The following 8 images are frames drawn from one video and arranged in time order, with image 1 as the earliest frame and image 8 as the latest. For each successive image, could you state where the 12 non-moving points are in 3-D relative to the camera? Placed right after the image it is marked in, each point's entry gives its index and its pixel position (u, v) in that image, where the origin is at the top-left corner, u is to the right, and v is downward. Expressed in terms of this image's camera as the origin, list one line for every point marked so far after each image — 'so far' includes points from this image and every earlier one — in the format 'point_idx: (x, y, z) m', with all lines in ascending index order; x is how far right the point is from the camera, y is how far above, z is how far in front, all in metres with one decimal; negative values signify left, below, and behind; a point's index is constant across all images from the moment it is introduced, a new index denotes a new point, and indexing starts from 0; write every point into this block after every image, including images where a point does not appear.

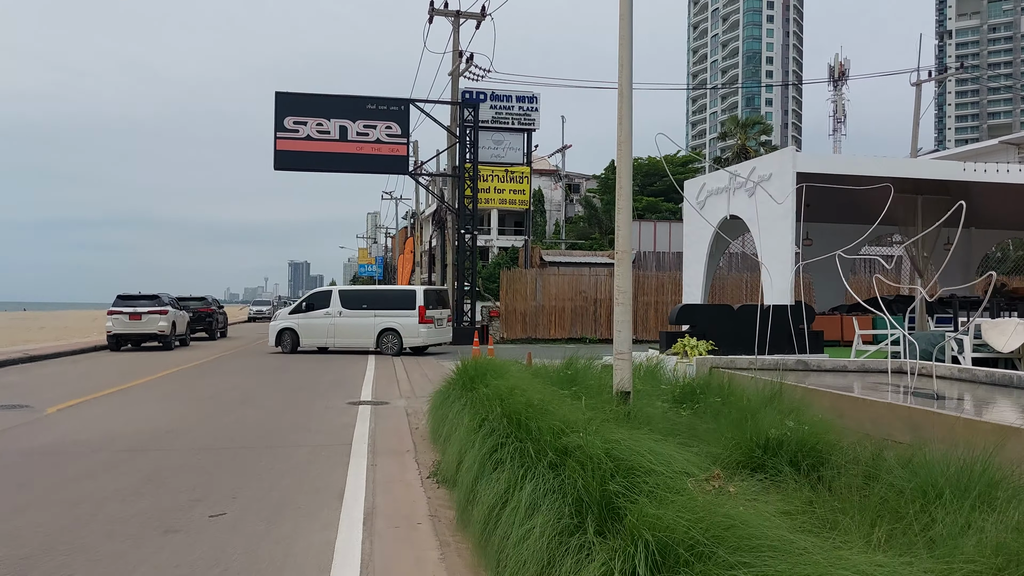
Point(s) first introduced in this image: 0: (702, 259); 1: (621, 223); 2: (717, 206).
0: (+4.5, +0.7, +18.8) m
1: (+0.8, +0.5, +6.1) m
2: (+4.7, +1.9, +18.2) m
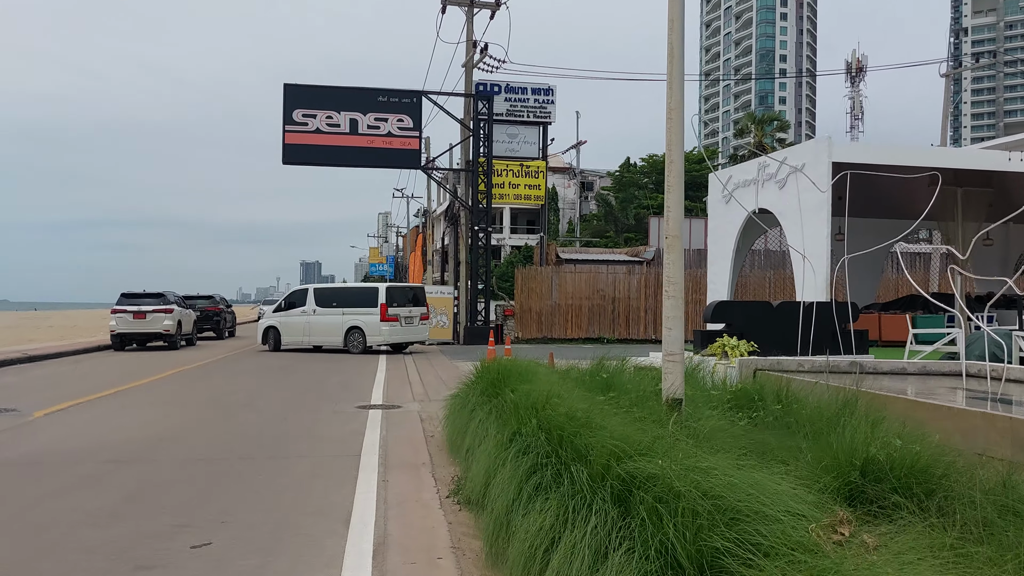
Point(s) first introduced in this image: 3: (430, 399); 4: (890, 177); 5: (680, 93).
0: (+4.9, +0.8, +18.0) m
1: (+1.1, +0.5, +5.2) m
2: (+5.0, +1.9, +17.4) m
3: (-1.1, -1.5, +10.9) m
4: (+7.7, +2.2, +16.3) m
5: (+1.2, +1.4, +5.5) m
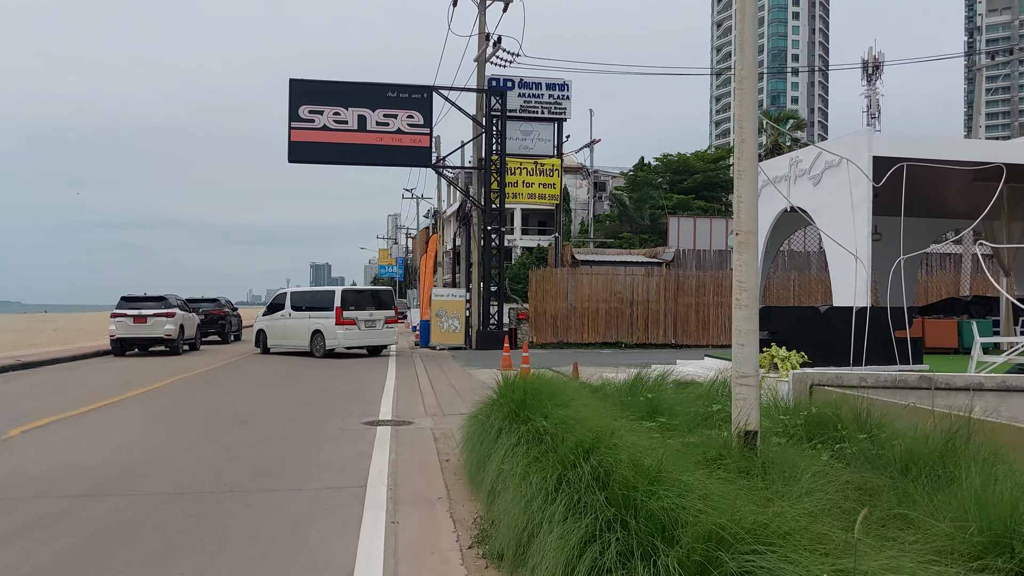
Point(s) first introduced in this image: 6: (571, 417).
0: (+5.2, +0.7, +17.0) m
1: (+1.2, +0.5, +4.3) m
2: (+5.4, +1.9, +16.4) m
3: (-0.9, -1.6, +10.0) m
4: (+8.0, +2.2, +15.2) m
5: (+1.4, +1.3, +4.6) m
6: (+0.4, -0.8, +5.0) m
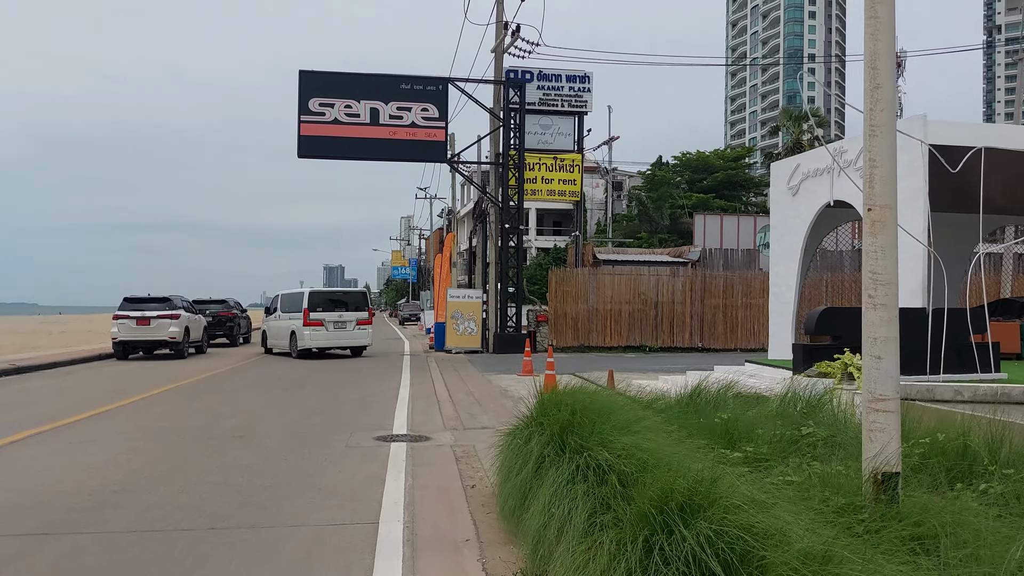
0: (+5.6, +0.7, +15.9) m
1: (+1.5, +0.5, +3.3) m
2: (+5.8, +1.9, +15.3) m
3: (-0.5, -1.6, +9.0) m
4: (+8.4, +2.2, +14.1) m
5: (+1.6, +1.3, +3.5) m
6: (+0.7, -0.8, +4.0) m
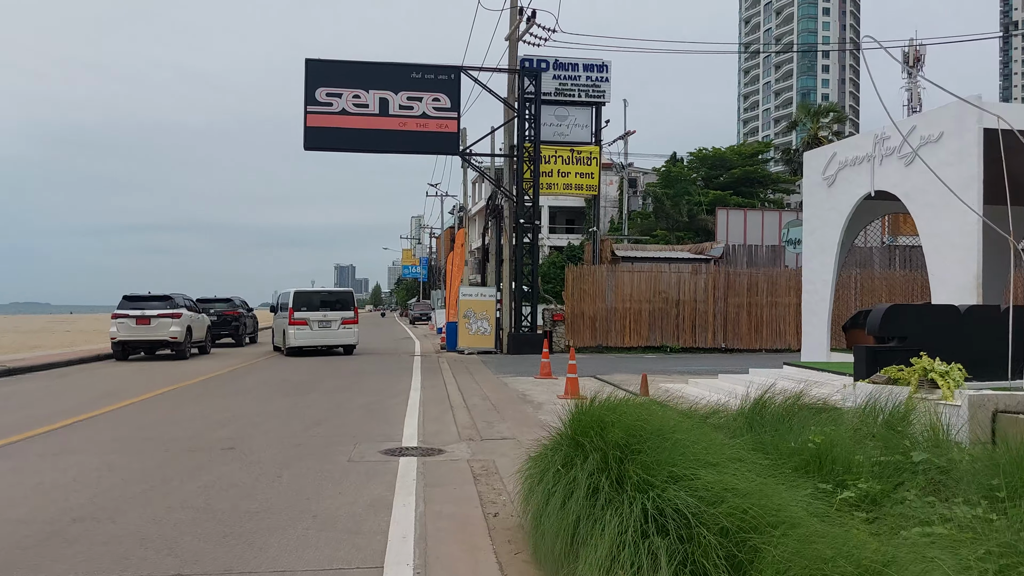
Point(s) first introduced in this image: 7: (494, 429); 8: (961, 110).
0: (+6.0, +0.7, +14.9) m
1: (+1.6, +0.6, +2.3) m
2: (+6.1, +1.9, +14.3) m
3: (-0.3, -1.5, +8.0) m
4: (+8.7, +2.2, +13.1) m
5: (+1.8, +1.4, +2.6) m
6: (+0.8, -0.7, +3.1) m
7: (-0.2, -1.5, +8.6) m
8: (+6.5, +2.6, +11.5) m
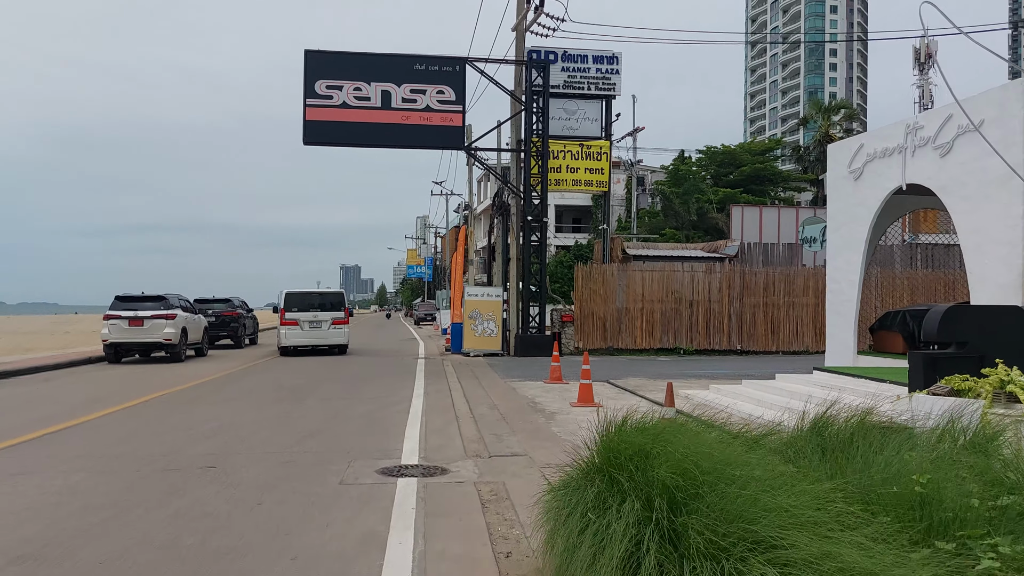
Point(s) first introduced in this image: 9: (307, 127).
0: (+6.1, +0.8, +14.0) m
1: (+1.7, +0.6, +1.5) m
2: (+6.2, +1.9, +13.4) m
3: (-0.2, -1.5, +7.3) m
4: (+8.8, +2.3, +12.2) m
5: (+1.8, +1.4, +1.8) m
6: (+0.9, -0.7, +2.3) m
7: (-0.1, -1.5, +7.9) m
8: (+6.6, +2.6, +10.7) m
9: (-5.0, +3.9, +19.4) m
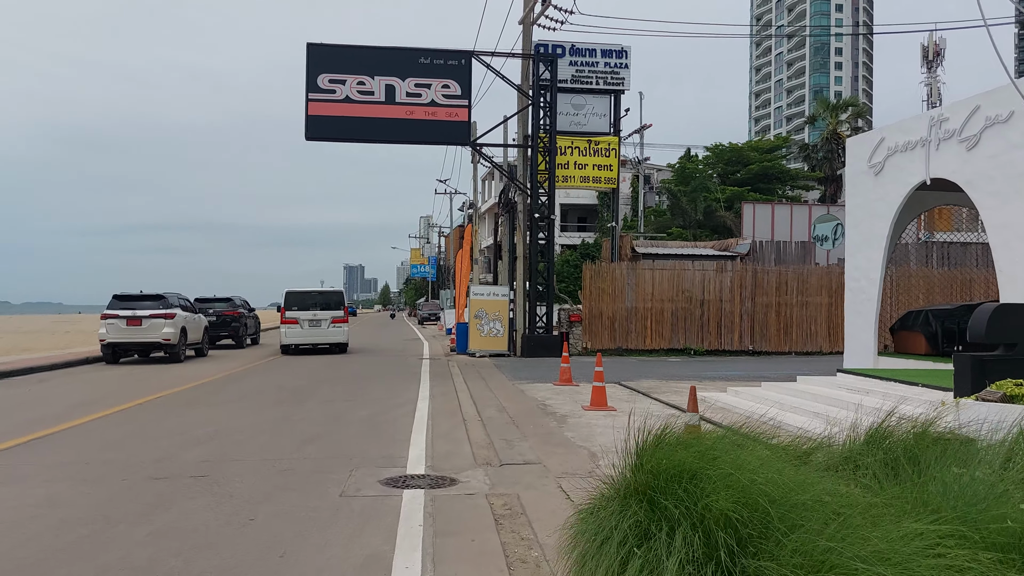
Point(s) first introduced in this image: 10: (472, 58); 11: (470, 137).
0: (+6.2, +0.8, +13.6) m
1: (+1.8, +0.6, +1.0) m
2: (+6.4, +2.0, +12.9) m
3: (-0.1, -1.5, +6.8) m
4: (+9.0, +2.3, +11.7) m
5: (+1.9, +1.4, +1.3) m
6: (+1.0, -0.7, +1.8) m
7: (0.0, -1.5, +7.4) m
8: (+6.7, +2.6, +10.2) m
9: (-4.8, +3.9, +18.9) m
10: (-1.0, +5.6, +19.5) m
11: (-1.0, +3.7, +19.6) m
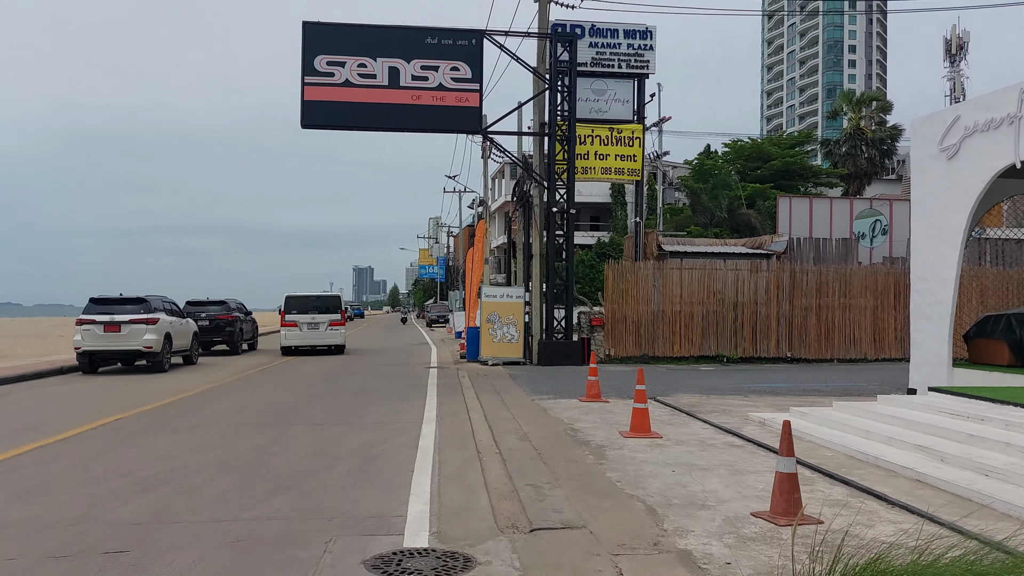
0: (+6.5, +0.8, +11.7) m
1: (+1.9, +0.6, -0.7) m
2: (+6.7, +2.0, +11.1) m
3: (+0.1, -1.5, +5.1) m
4: (+9.2, +2.3, +9.9) m
5: (+2.1, +1.4, -0.5) m
6: (+1.1, -0.7, +0.1) m
7: (+0.2, -1.5, +5.6) m
8: (+7.0, +2.6, +8.4) m
9: (-4.4, +3.9, +17.2) m
10: (-0.6, +5.6, +17.7) m
11: (-0.7, +3.7, +17.9) m
